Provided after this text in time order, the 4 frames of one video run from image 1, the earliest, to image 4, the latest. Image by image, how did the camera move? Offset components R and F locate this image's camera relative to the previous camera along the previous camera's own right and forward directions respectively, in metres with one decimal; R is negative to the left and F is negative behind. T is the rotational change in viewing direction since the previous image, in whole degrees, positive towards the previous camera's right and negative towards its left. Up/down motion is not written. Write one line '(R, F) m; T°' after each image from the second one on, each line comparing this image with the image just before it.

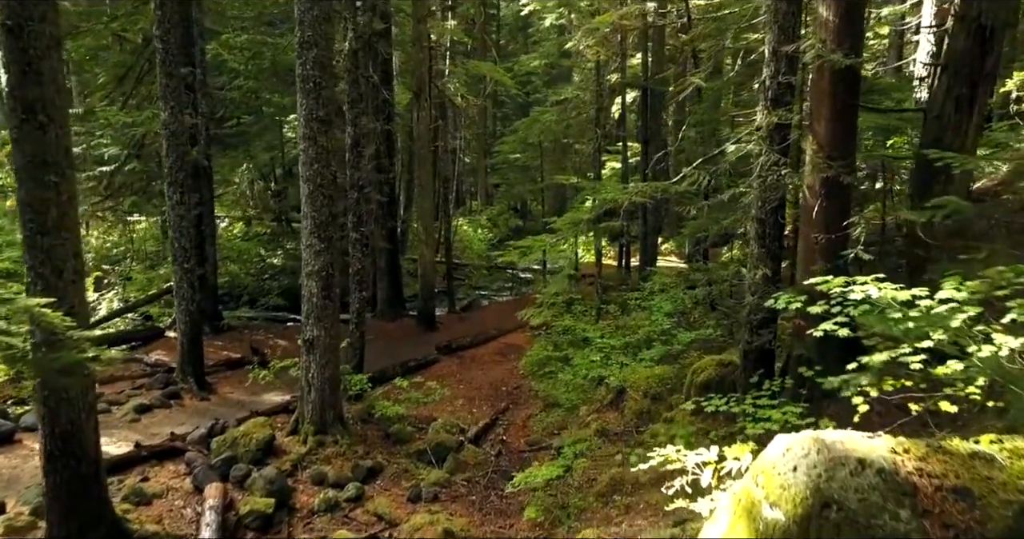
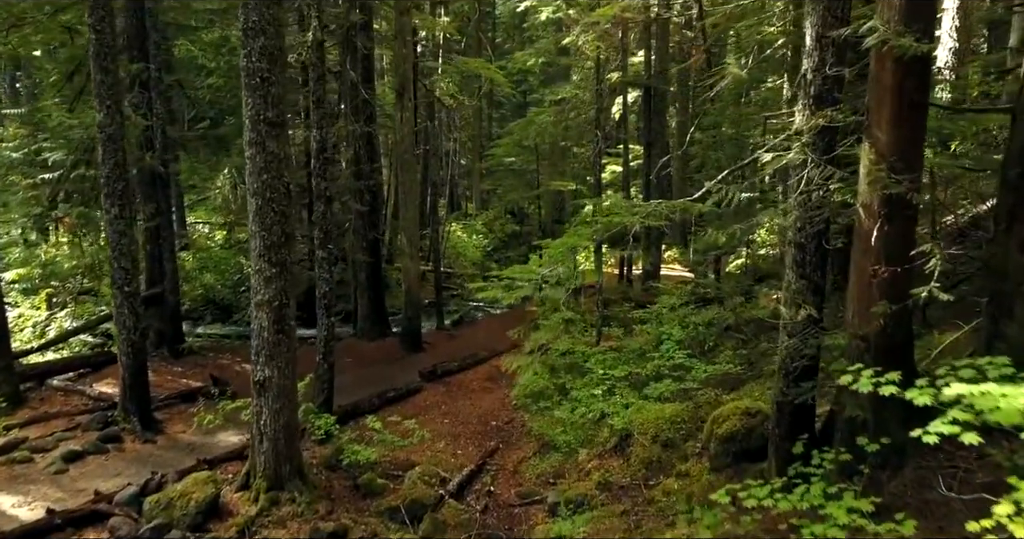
(+0.1, +1.4) m; 0°
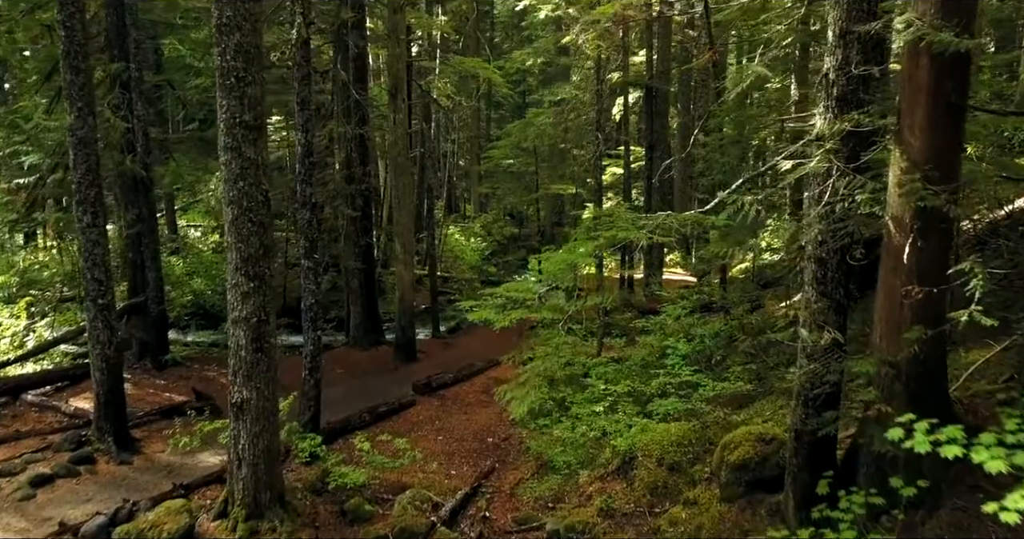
(0.0, +0.5) m; 0°
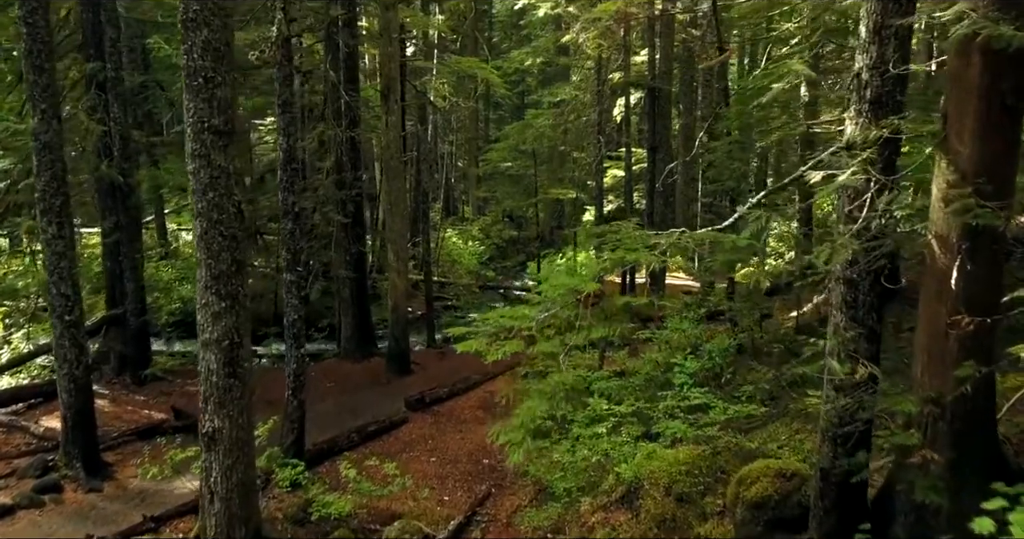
(0.0, +0.6) m; 0°
